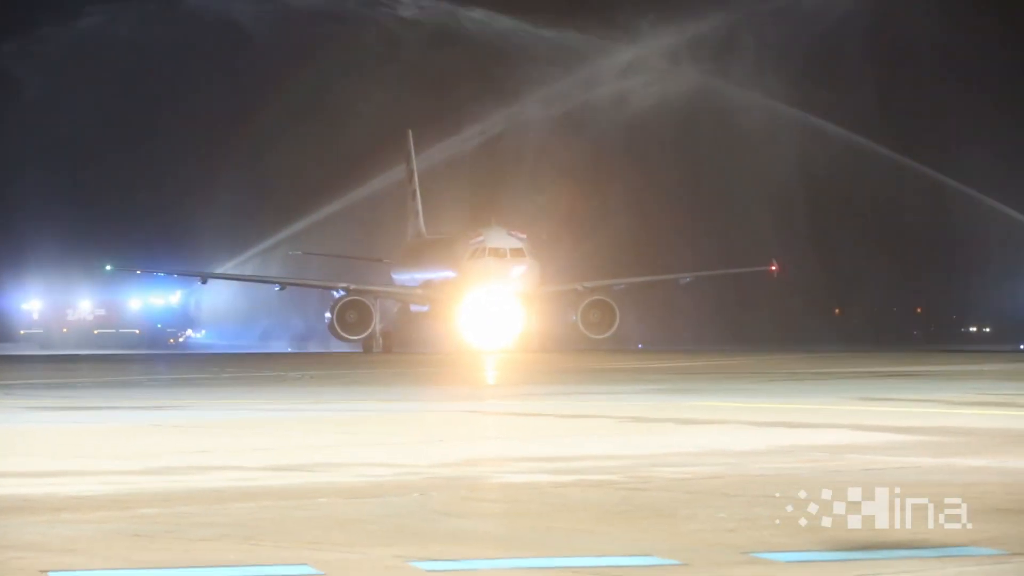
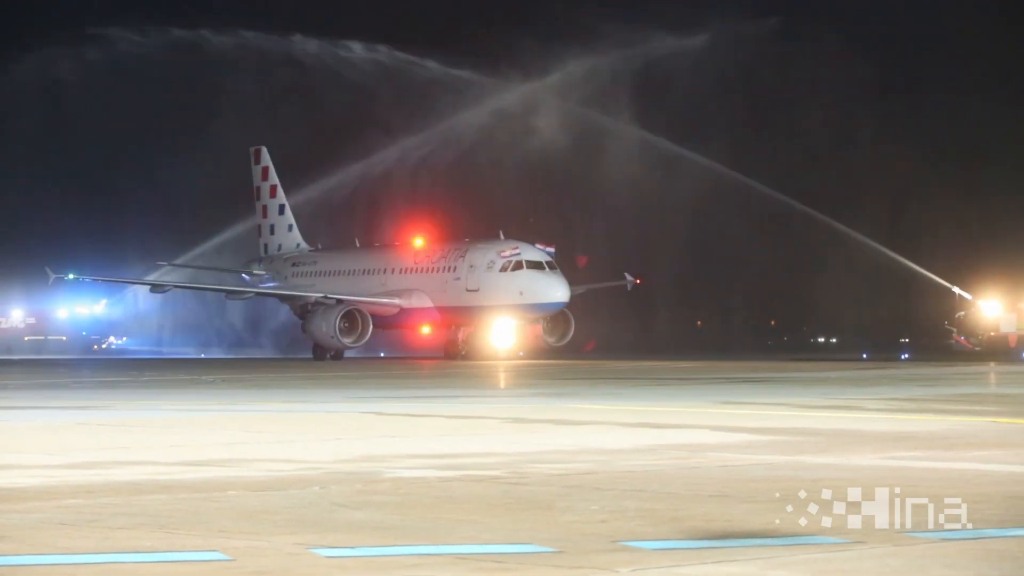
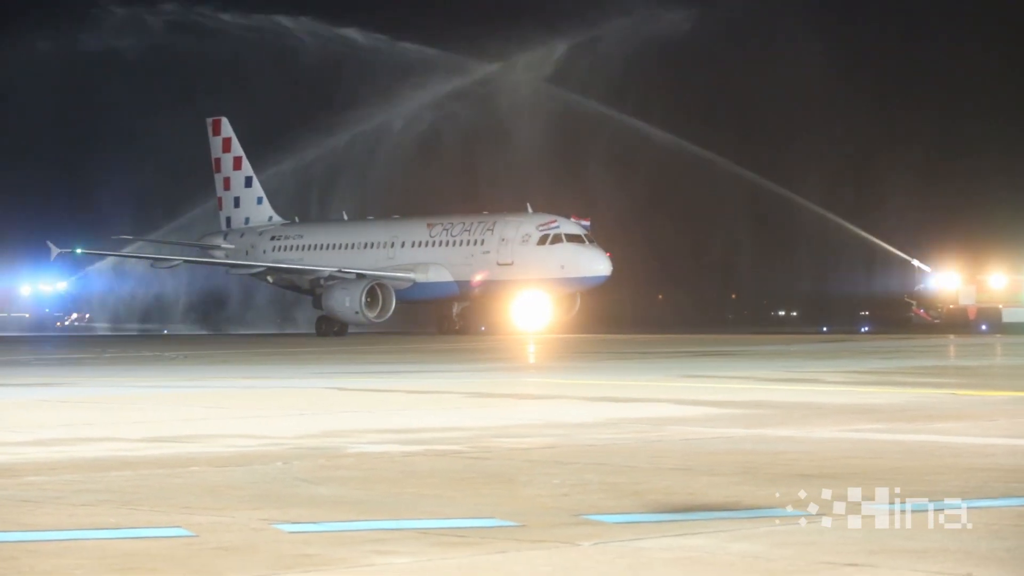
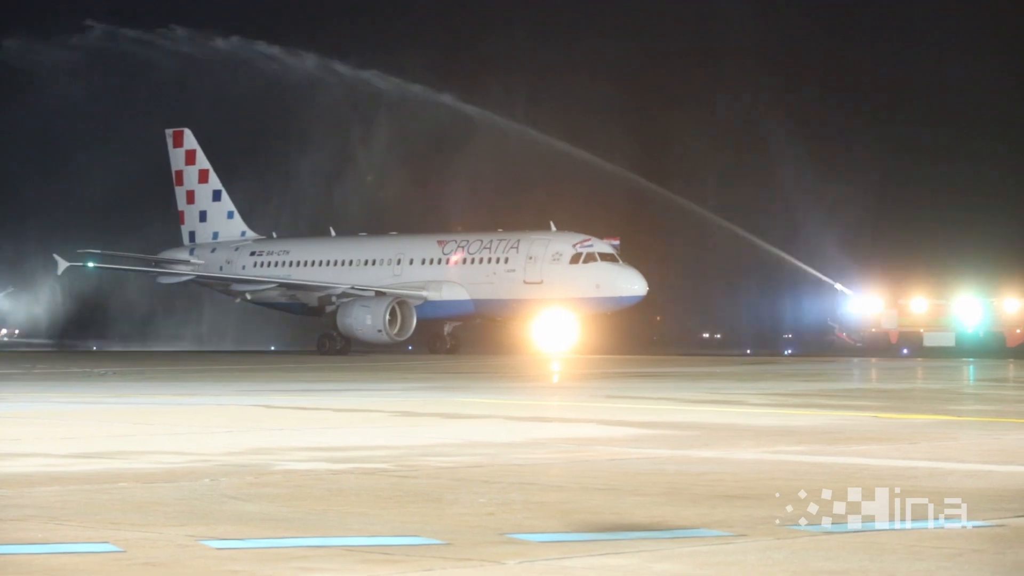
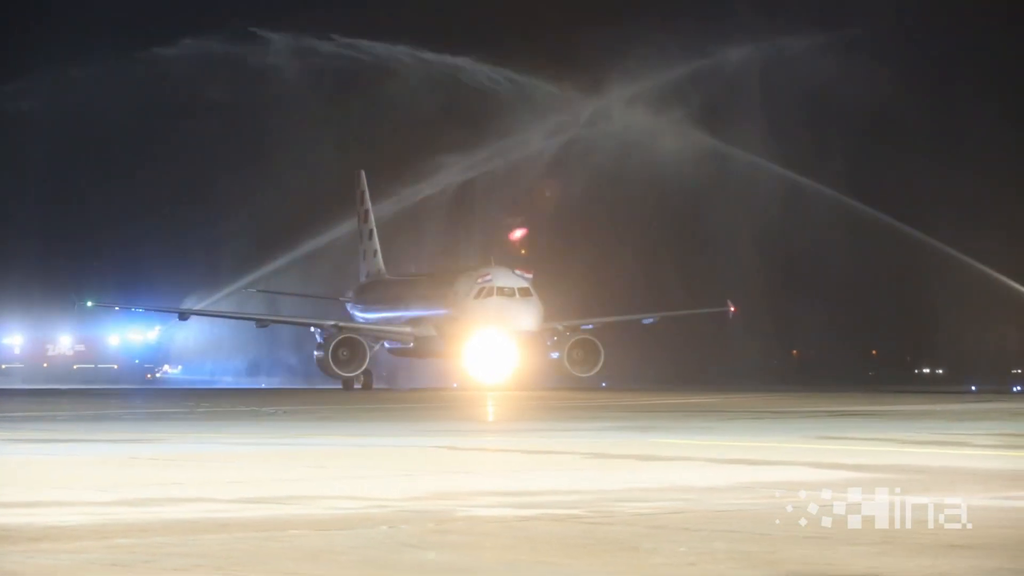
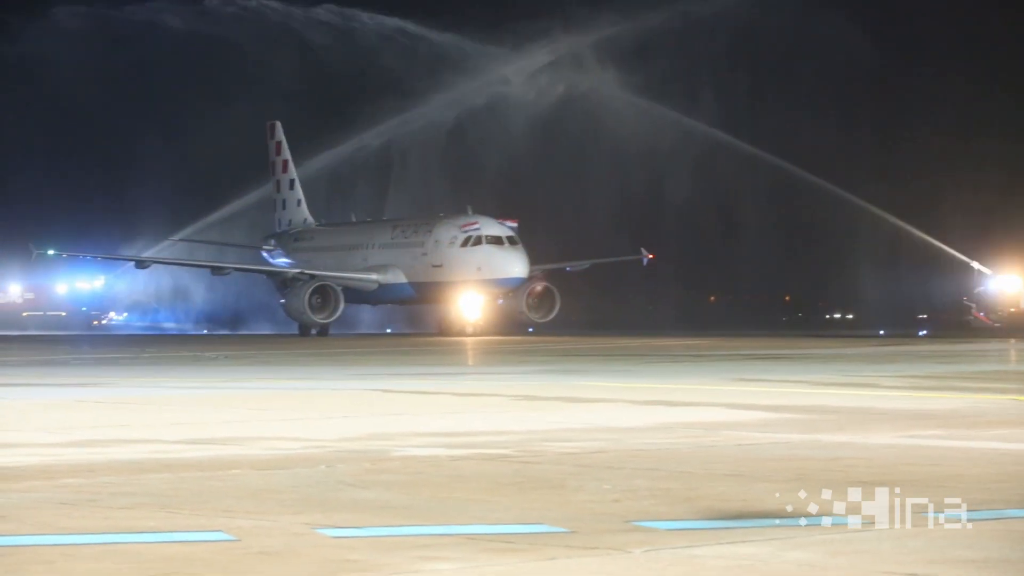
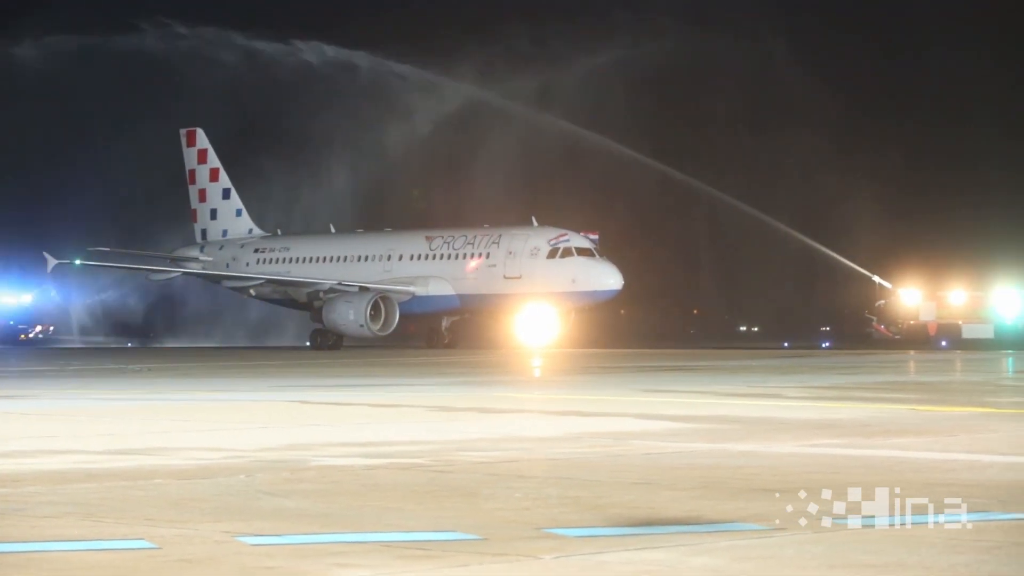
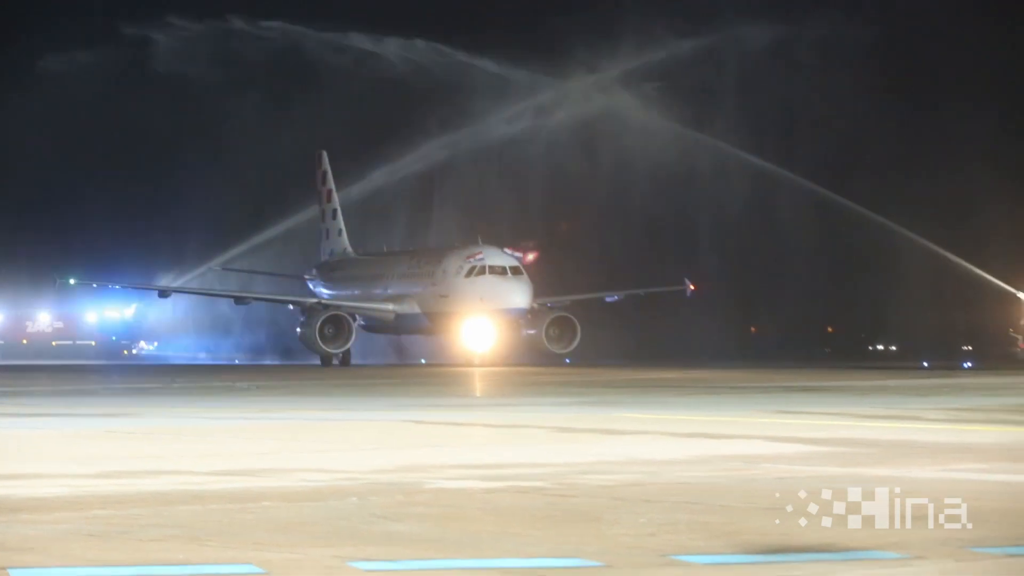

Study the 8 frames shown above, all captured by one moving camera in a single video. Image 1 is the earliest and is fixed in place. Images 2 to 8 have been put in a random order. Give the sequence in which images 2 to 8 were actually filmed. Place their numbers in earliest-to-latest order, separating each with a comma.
5, 8, 6, 2, 3, 7, 4
